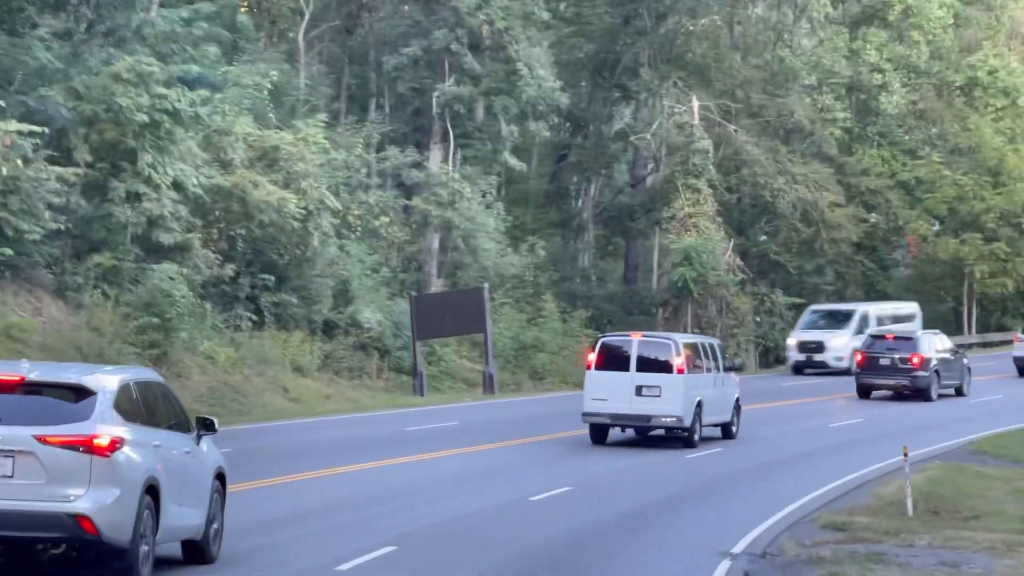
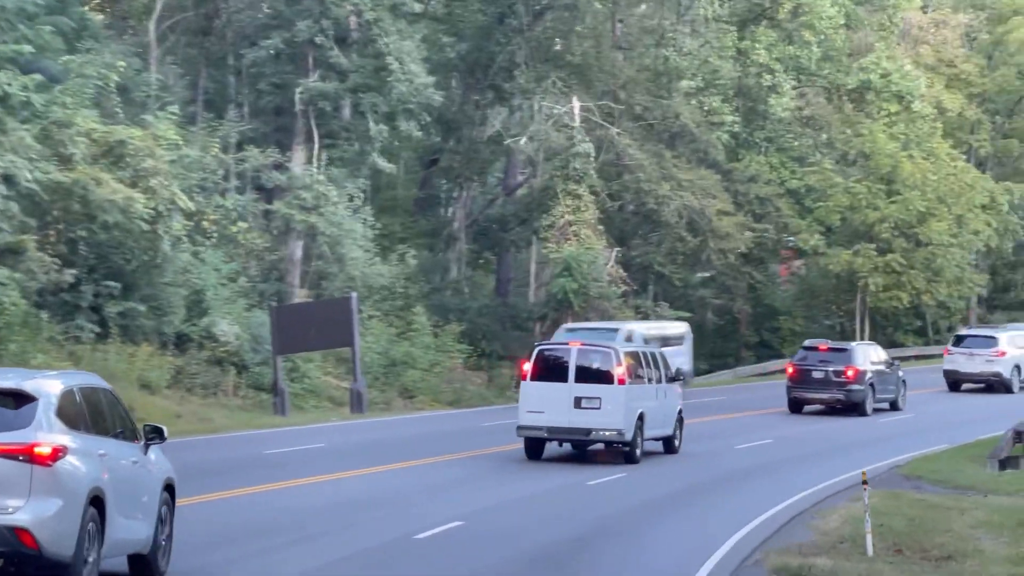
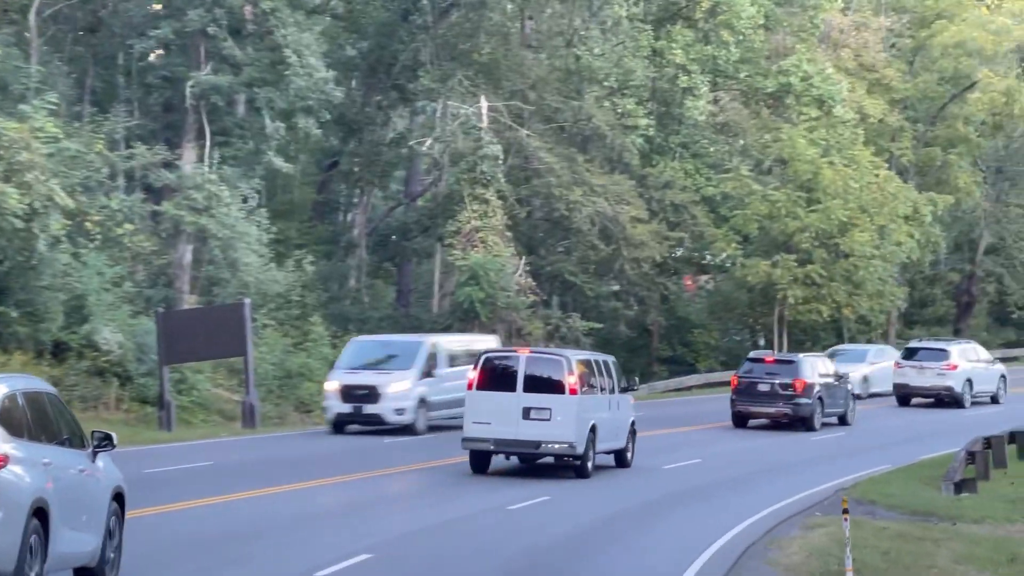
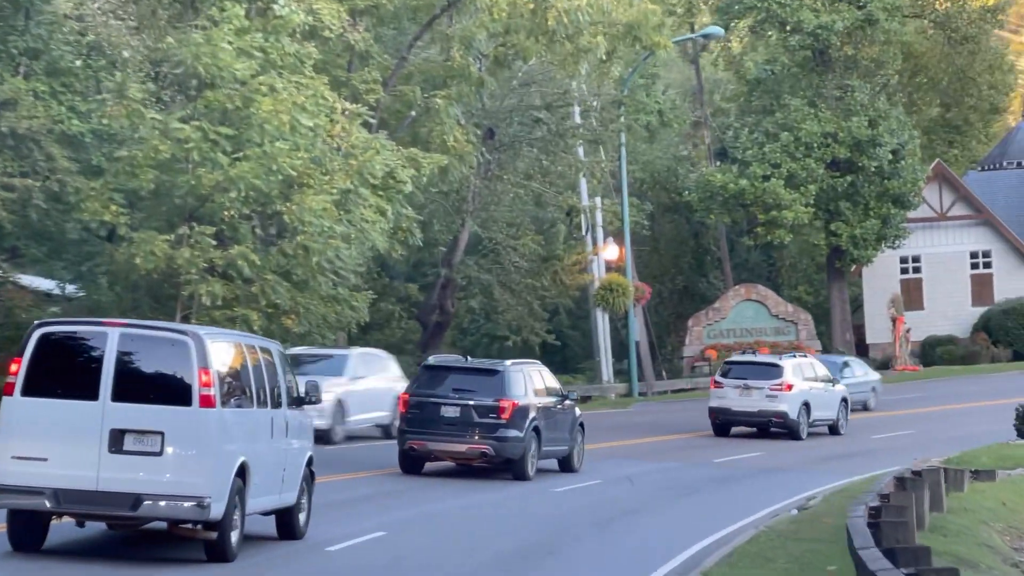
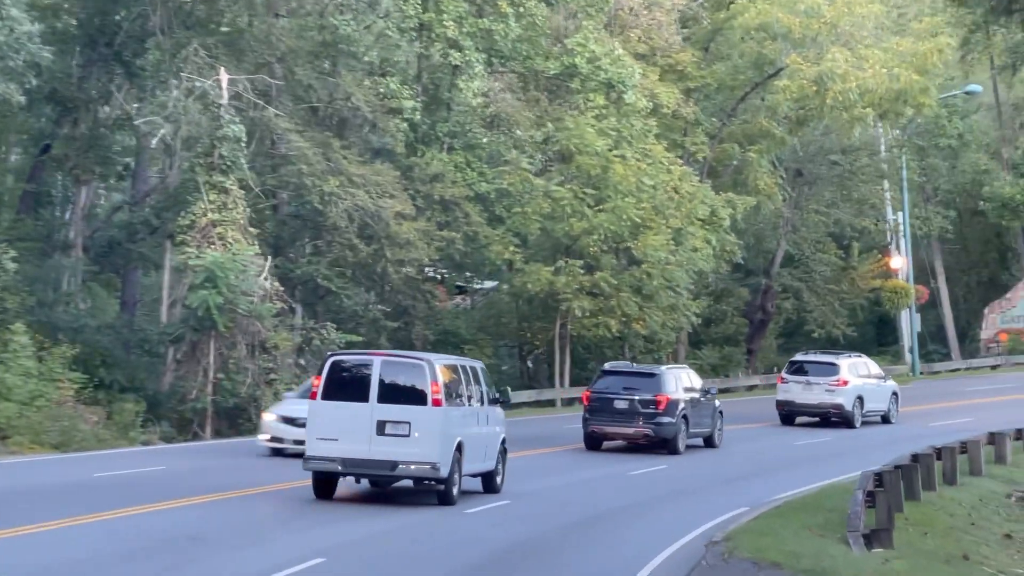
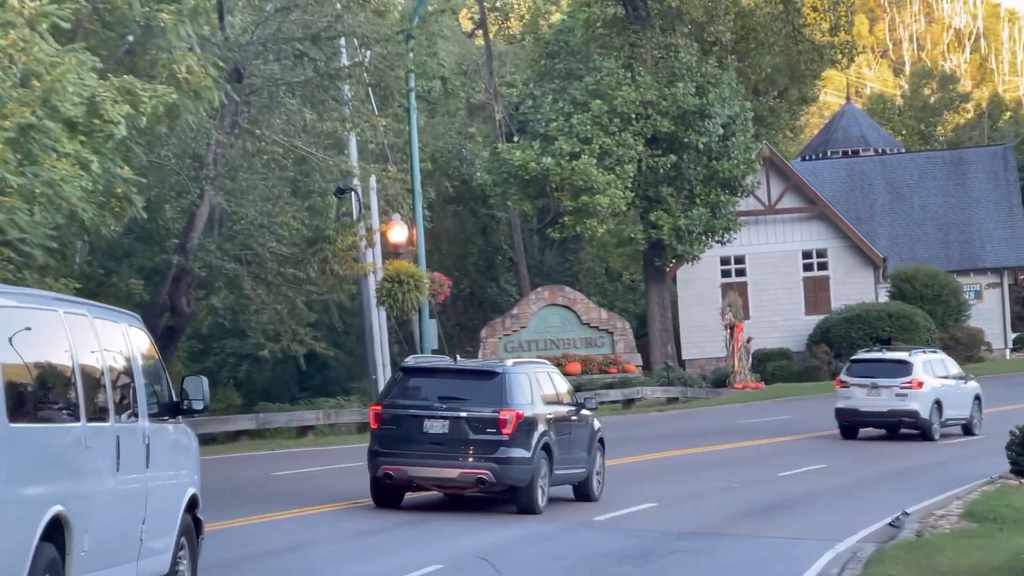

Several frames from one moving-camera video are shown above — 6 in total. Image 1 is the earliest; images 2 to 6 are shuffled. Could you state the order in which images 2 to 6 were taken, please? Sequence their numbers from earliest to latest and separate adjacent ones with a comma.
2, 3, 5, 4, 6
